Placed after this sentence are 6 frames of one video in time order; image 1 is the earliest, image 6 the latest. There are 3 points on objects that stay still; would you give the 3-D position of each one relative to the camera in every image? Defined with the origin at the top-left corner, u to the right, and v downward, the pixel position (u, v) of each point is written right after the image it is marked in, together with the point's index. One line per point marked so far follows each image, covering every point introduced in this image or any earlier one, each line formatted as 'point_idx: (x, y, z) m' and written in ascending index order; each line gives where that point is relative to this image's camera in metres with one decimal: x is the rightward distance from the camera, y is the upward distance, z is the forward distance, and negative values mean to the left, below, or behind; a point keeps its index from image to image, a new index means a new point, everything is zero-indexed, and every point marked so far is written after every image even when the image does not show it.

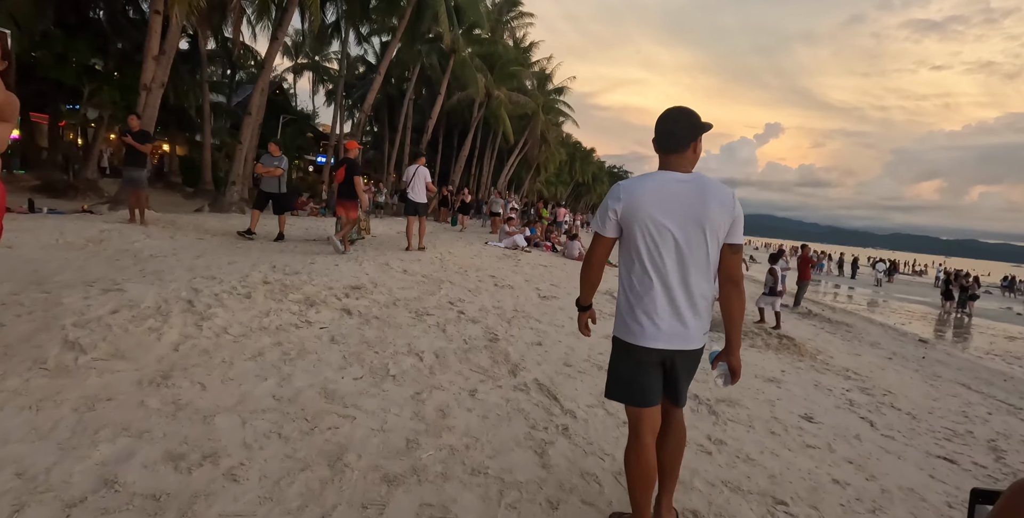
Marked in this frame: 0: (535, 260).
0: (+0.6, 0.0, +11.7) m
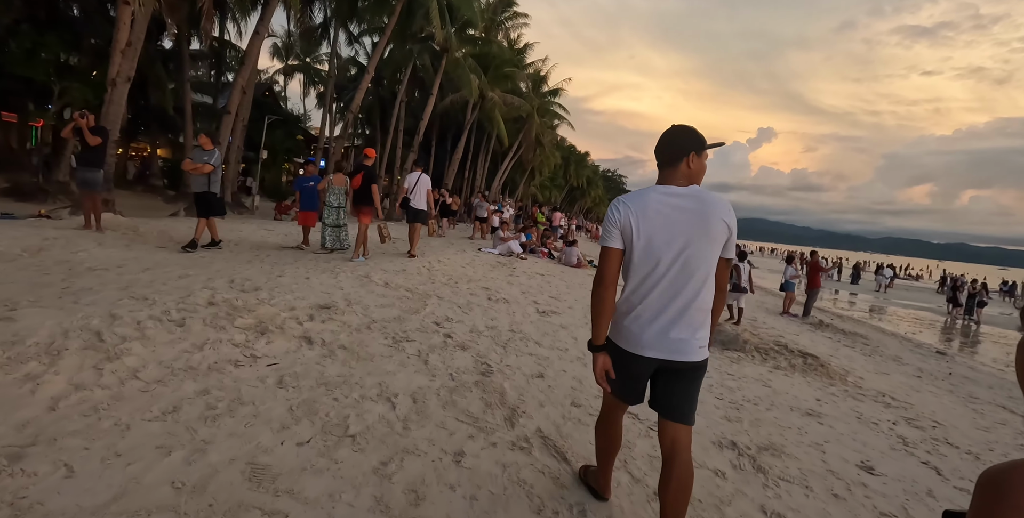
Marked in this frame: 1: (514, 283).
0: (+0.4, -0.2, +10.9) m
1: (+0.1, -0.5, +8.5) m
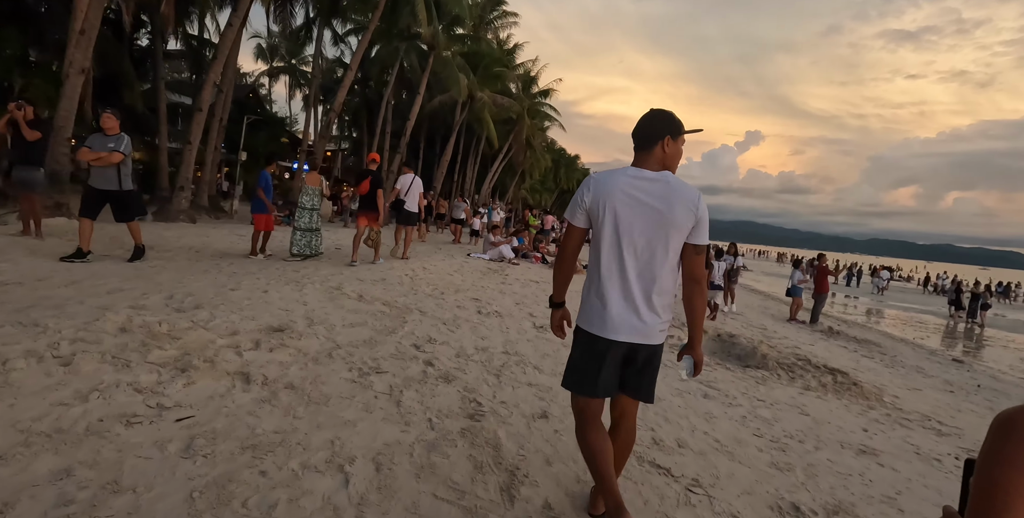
0: (+0.3, -0.4, +10.1) m
1: (-0.1, -0.6, +7.7) m
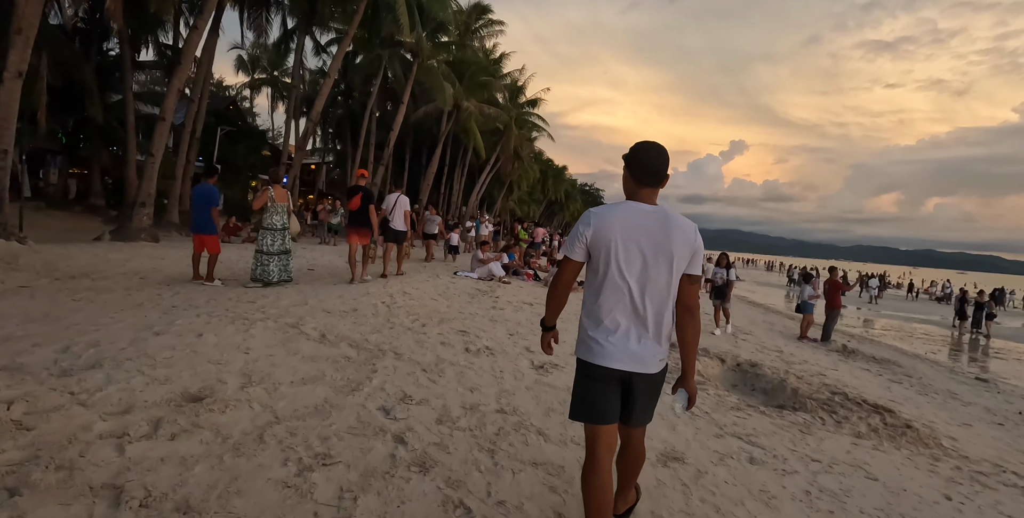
0: (+0.1, -0.8, +9.1) m
1: (-0.2, -0.9, +6.8) m
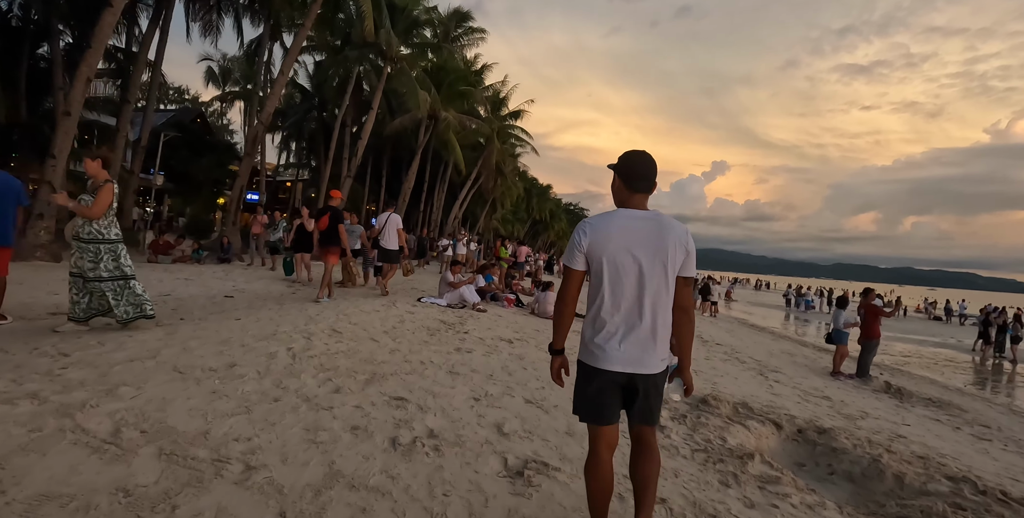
0: (-0.3, -1.1, +7.1) m
1: (-0.5, -1.2, +4.7) m
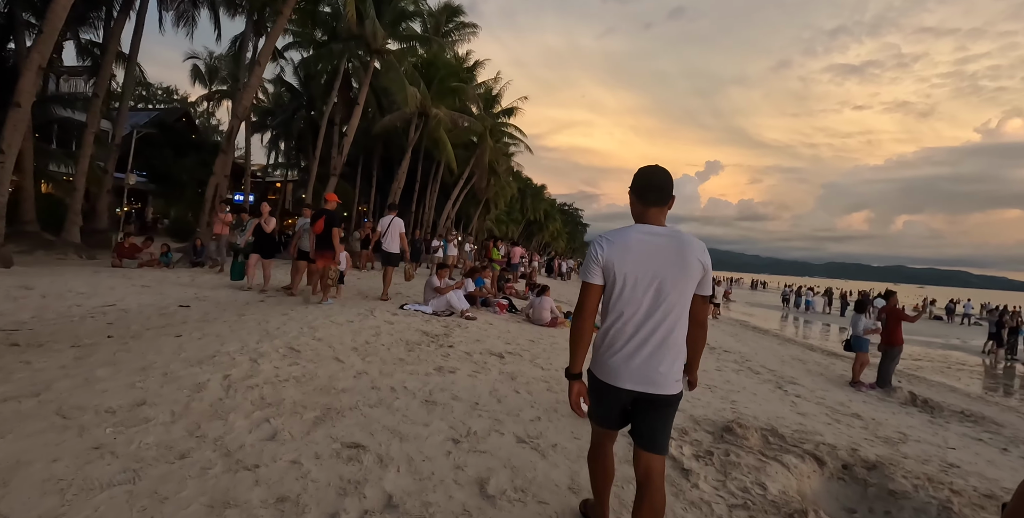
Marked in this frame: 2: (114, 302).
0: (-0.4, -1.2, +6.3) m
1: (-0.6, -1.2, +3.9) m
2: (-5.6, -0.6, +6.4) m
